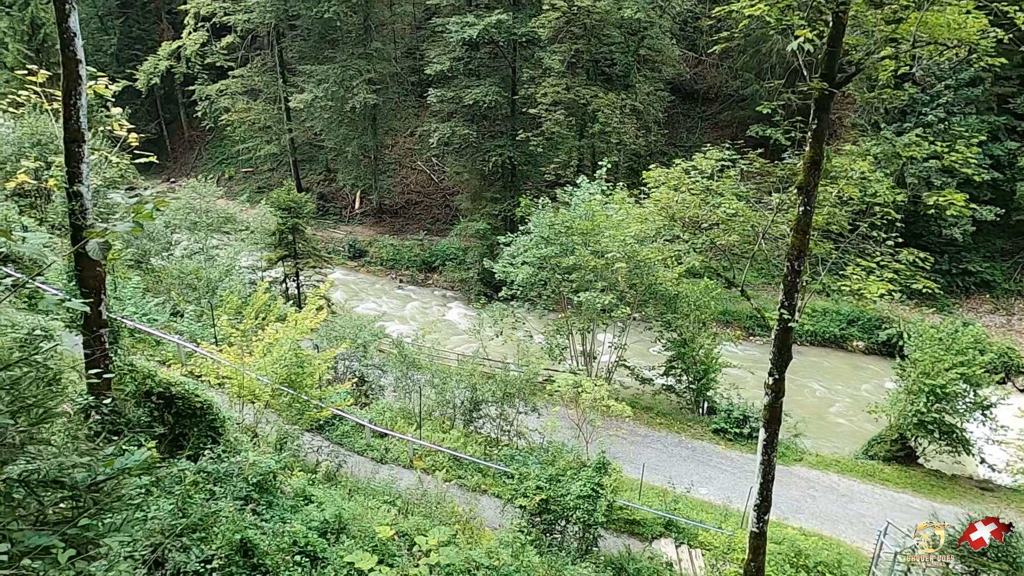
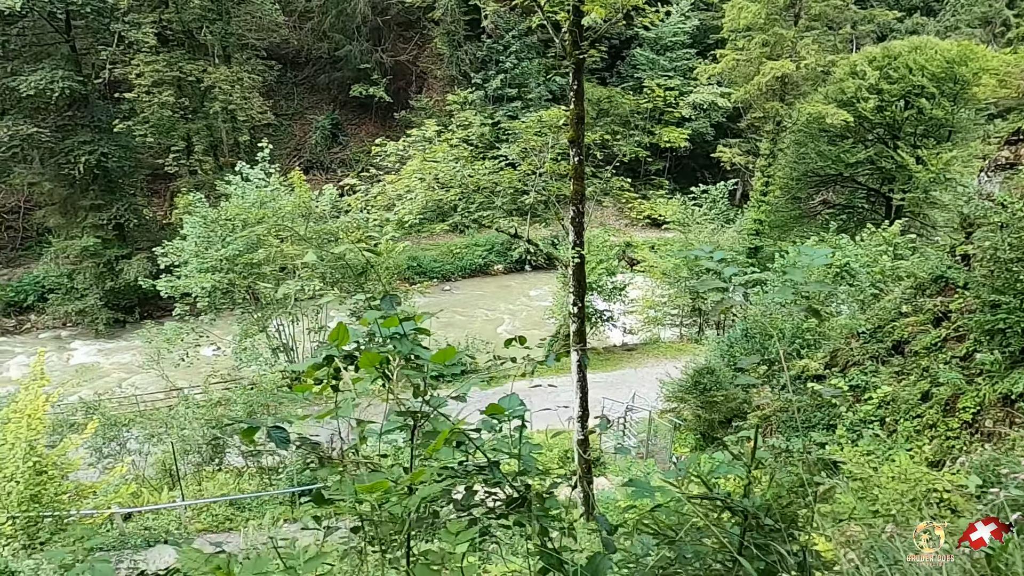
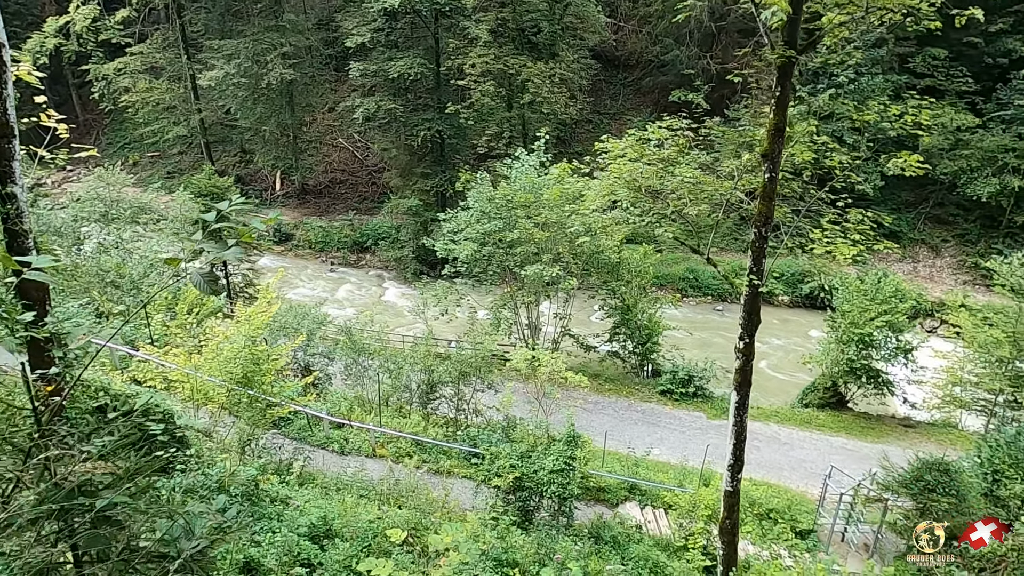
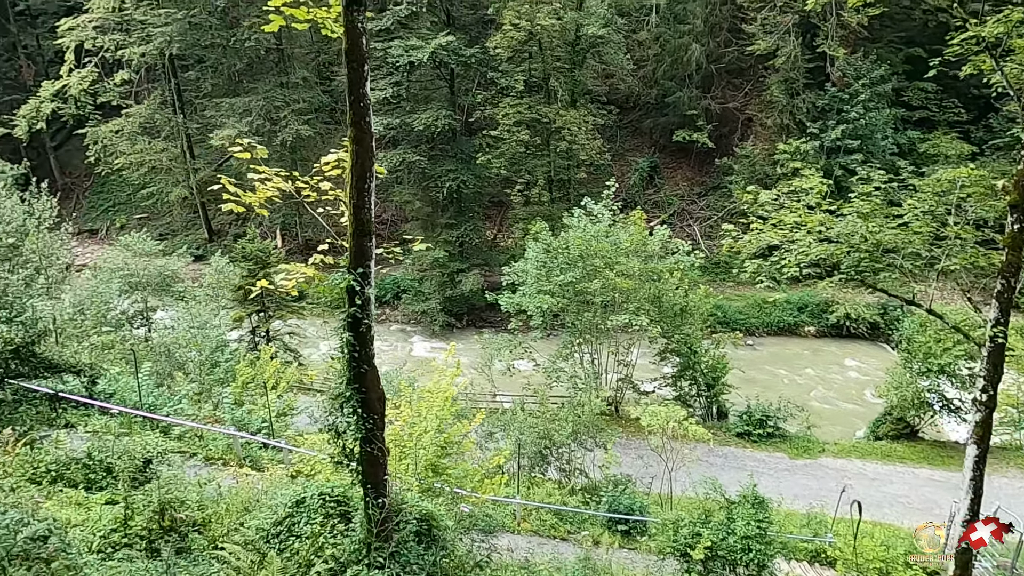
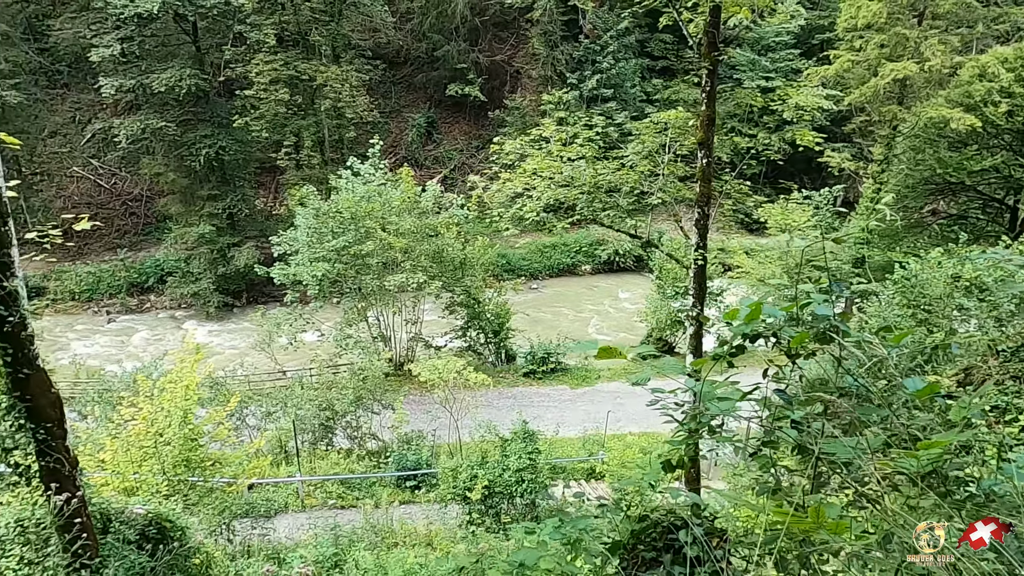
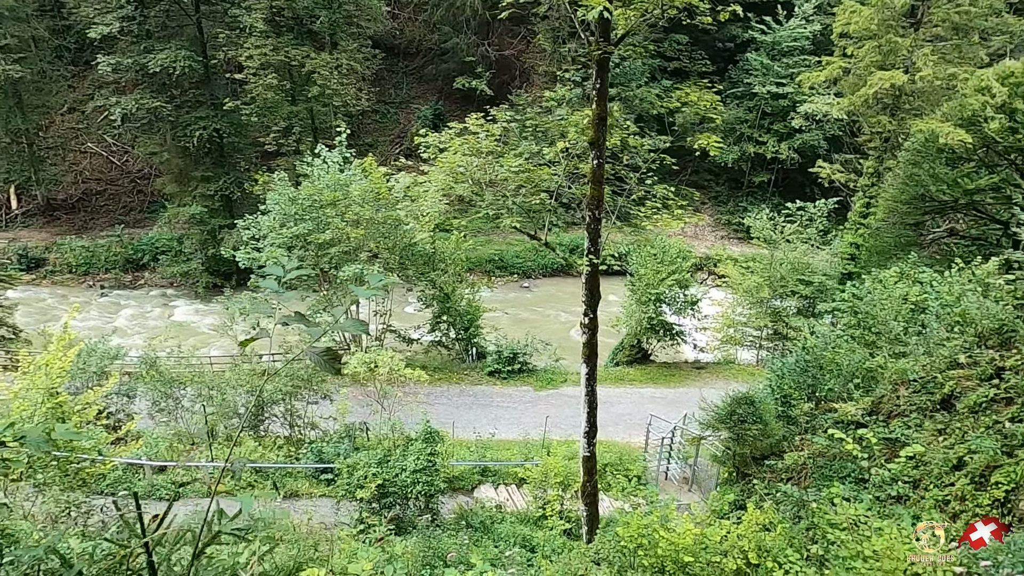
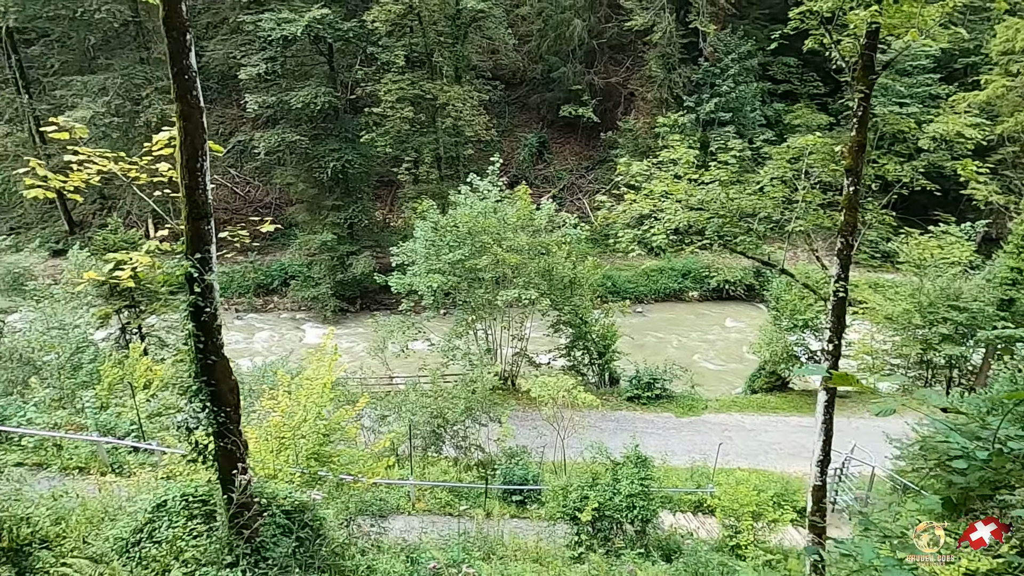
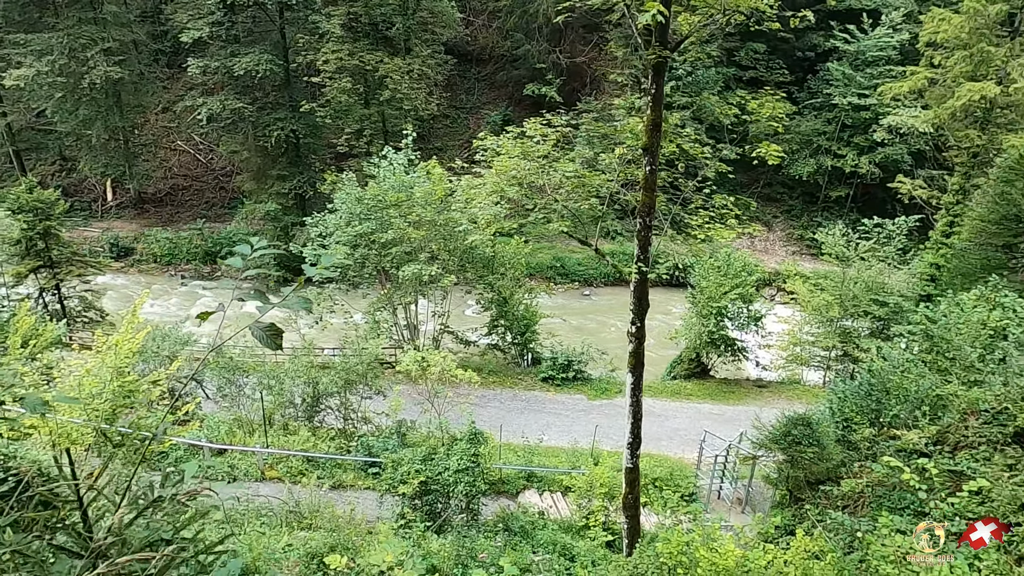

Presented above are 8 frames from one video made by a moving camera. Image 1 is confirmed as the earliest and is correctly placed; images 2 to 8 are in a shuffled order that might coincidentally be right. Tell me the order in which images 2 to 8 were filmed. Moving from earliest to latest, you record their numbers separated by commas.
3, 8, 6, 2, 5, 7, 4
